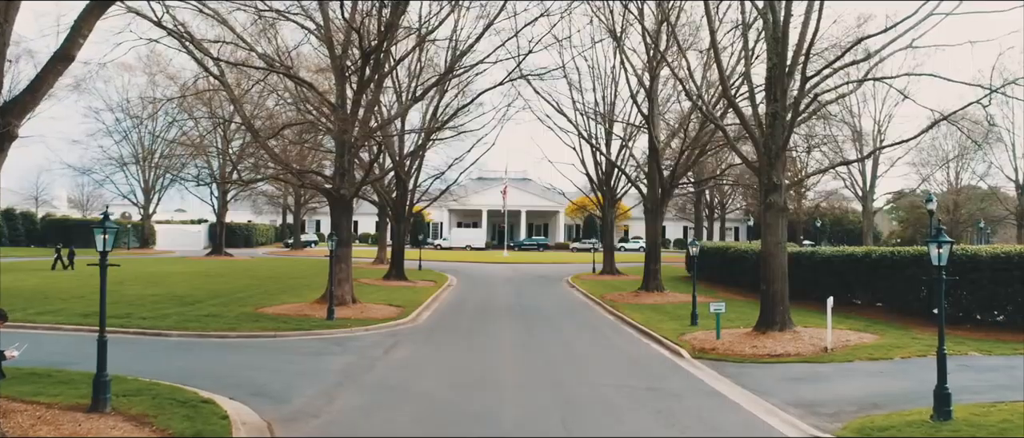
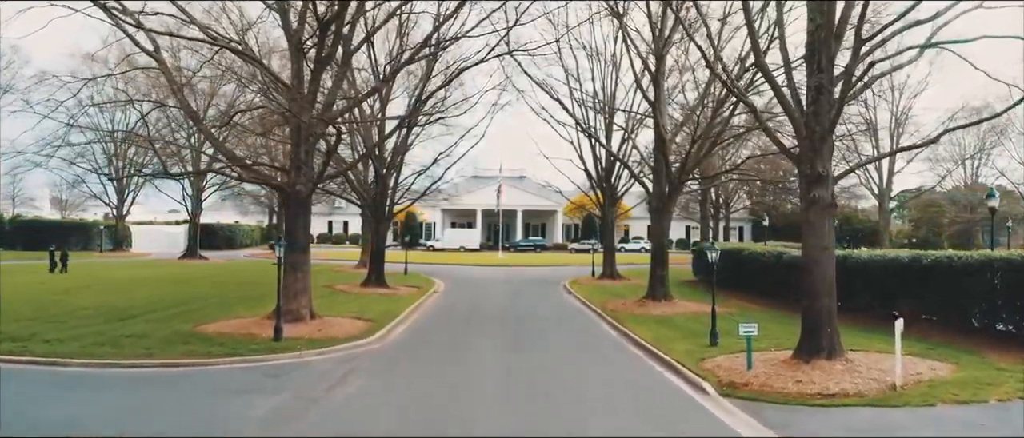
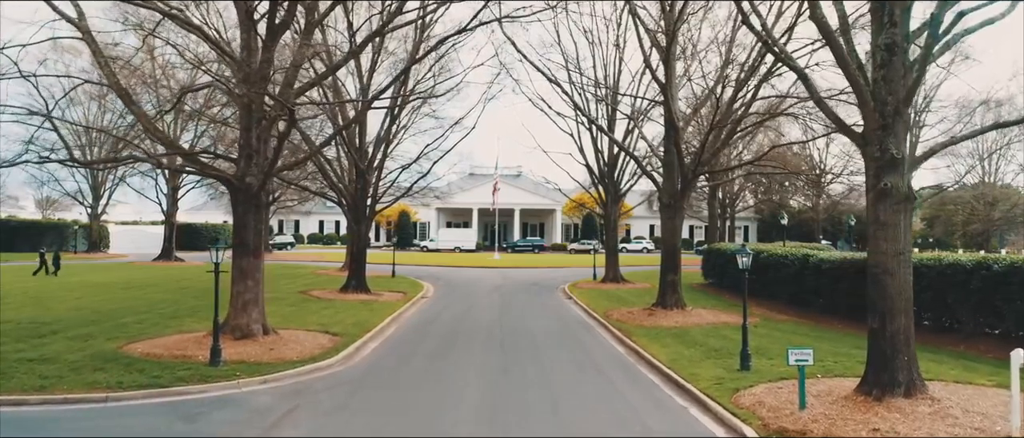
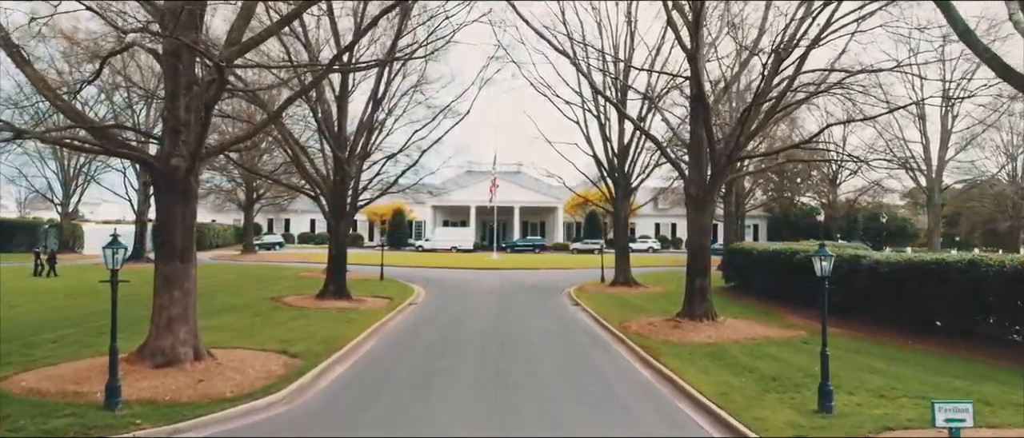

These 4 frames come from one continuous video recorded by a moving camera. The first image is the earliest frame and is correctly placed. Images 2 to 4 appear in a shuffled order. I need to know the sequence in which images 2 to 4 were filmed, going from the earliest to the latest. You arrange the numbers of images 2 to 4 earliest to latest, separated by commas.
2, 3, 4
